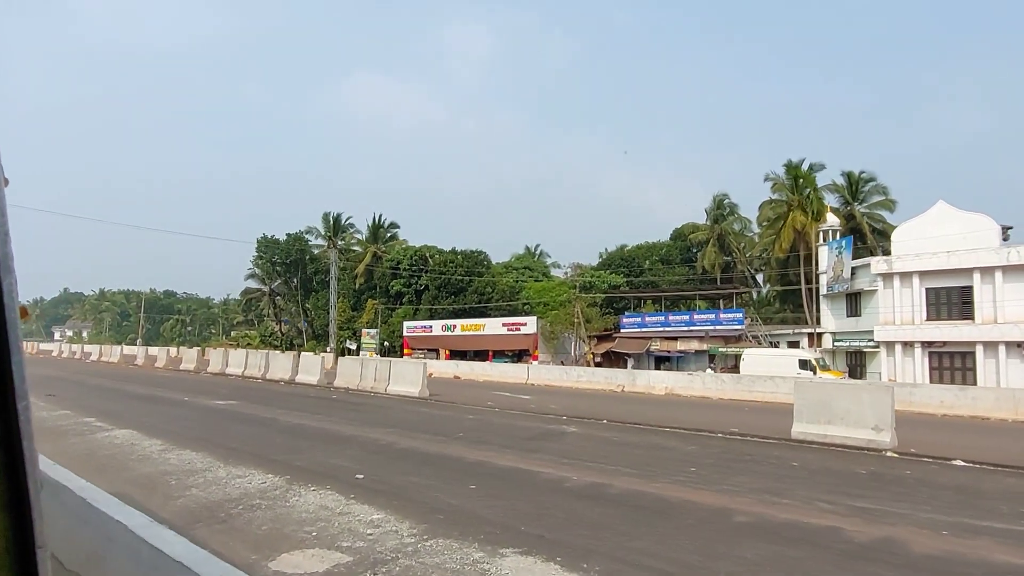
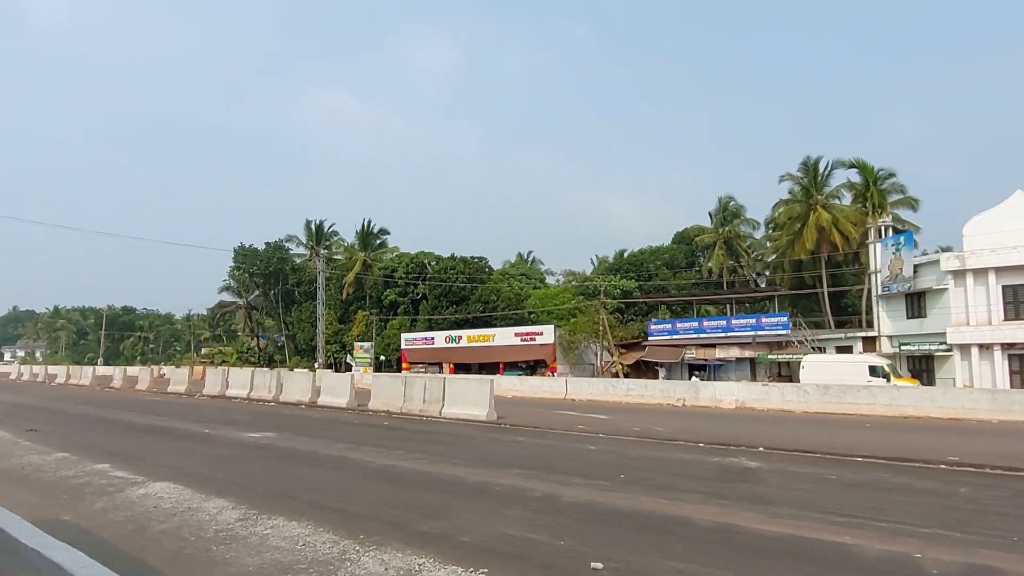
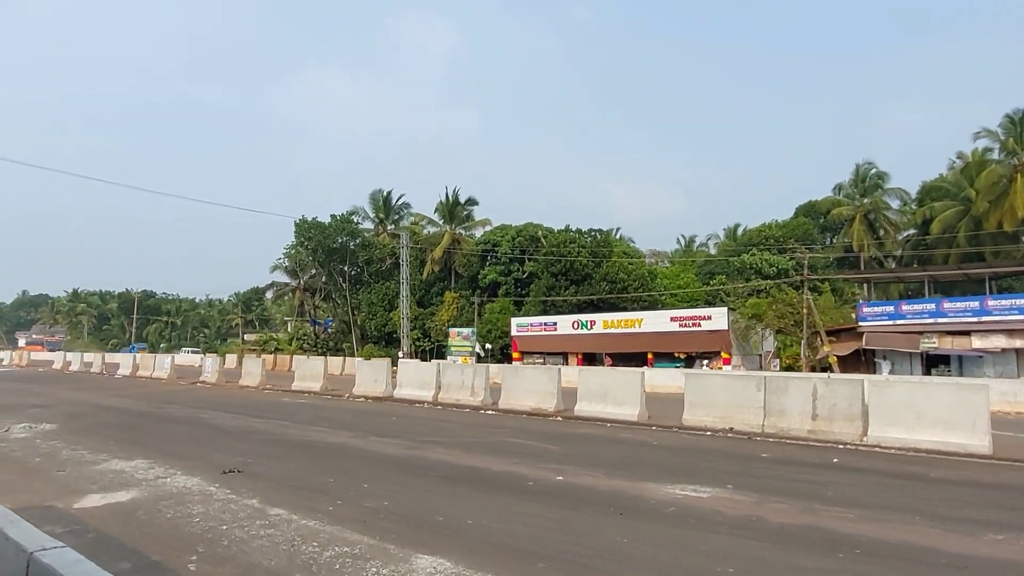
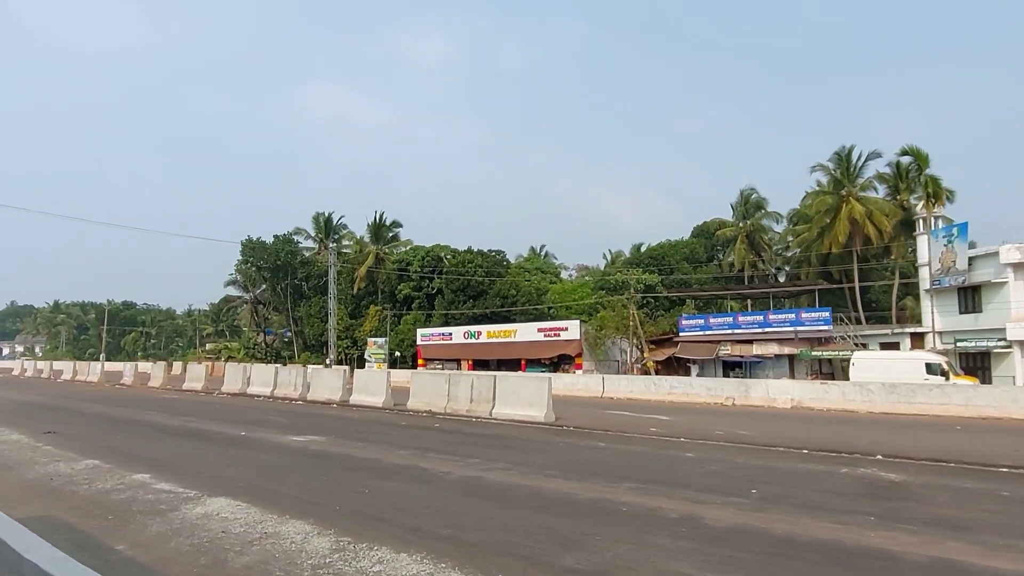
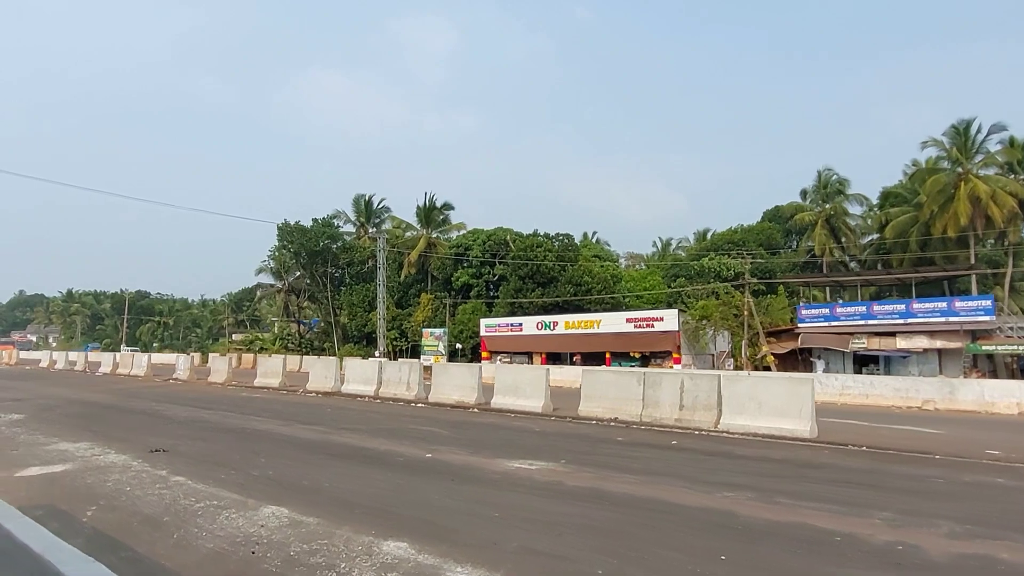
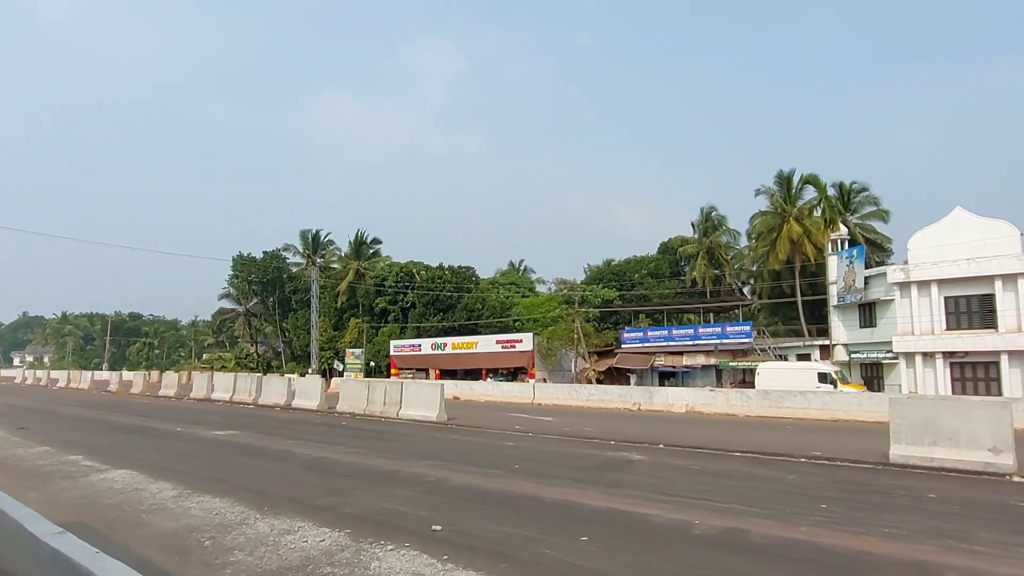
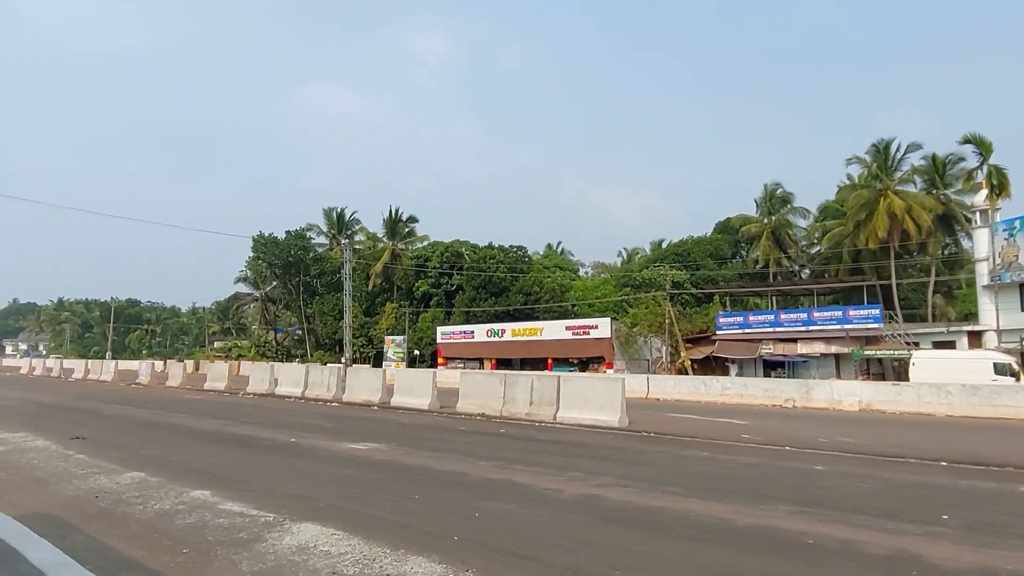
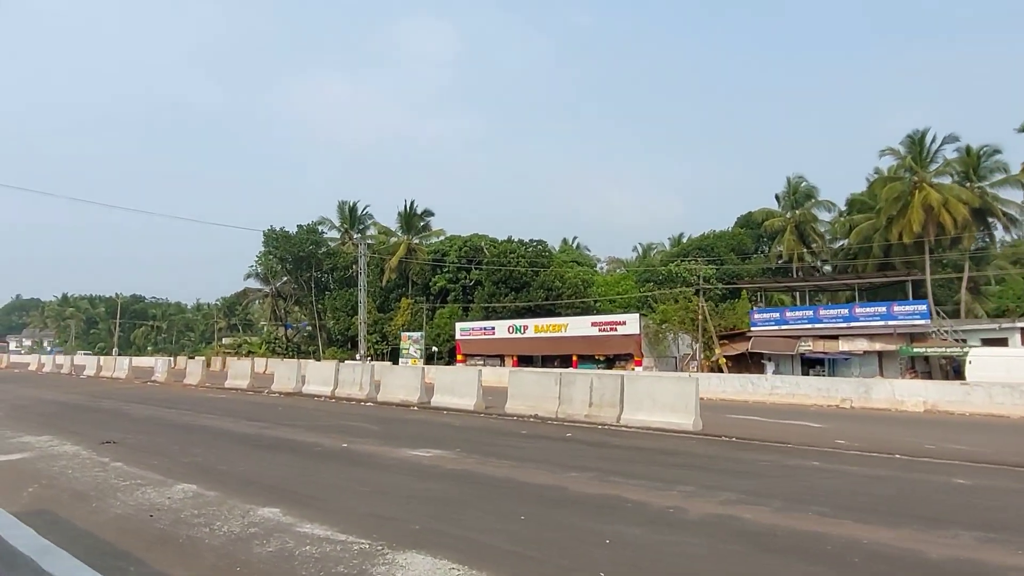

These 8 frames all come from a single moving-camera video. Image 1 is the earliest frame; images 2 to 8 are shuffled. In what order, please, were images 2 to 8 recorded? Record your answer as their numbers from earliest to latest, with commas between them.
6, 2, 4, 7, 8, 5, 3
